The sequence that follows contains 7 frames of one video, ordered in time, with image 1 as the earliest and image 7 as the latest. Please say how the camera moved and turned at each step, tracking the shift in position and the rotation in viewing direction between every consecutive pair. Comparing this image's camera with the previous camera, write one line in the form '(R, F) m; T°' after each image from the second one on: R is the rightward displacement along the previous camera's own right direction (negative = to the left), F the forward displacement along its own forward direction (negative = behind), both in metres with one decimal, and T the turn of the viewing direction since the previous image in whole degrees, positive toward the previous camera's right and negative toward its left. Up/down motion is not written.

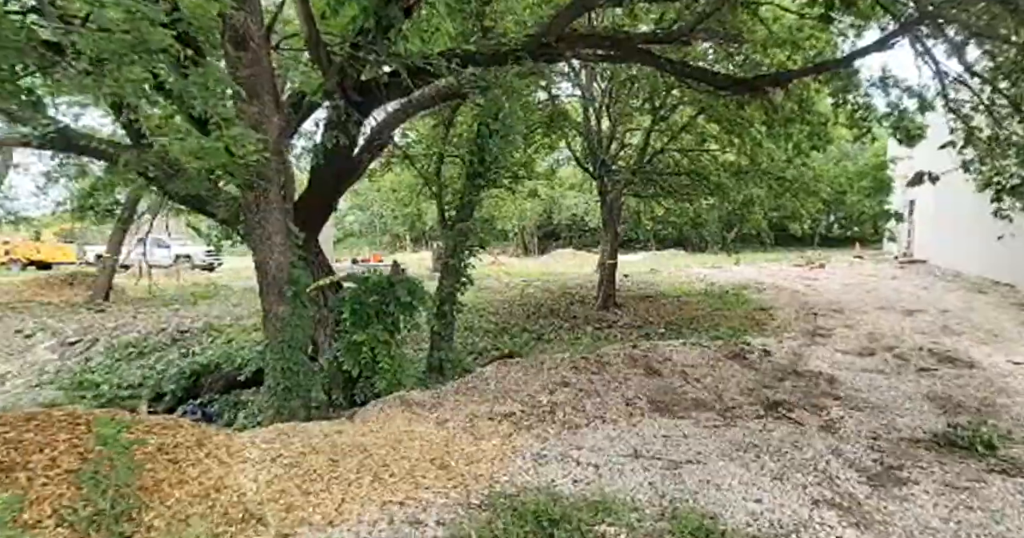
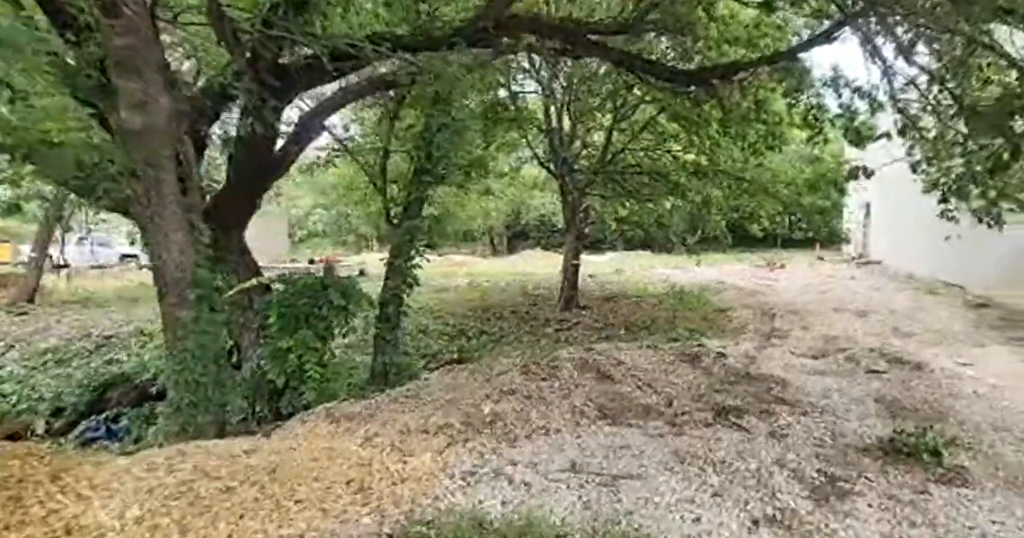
(+0.2, +0.2) m; +3°
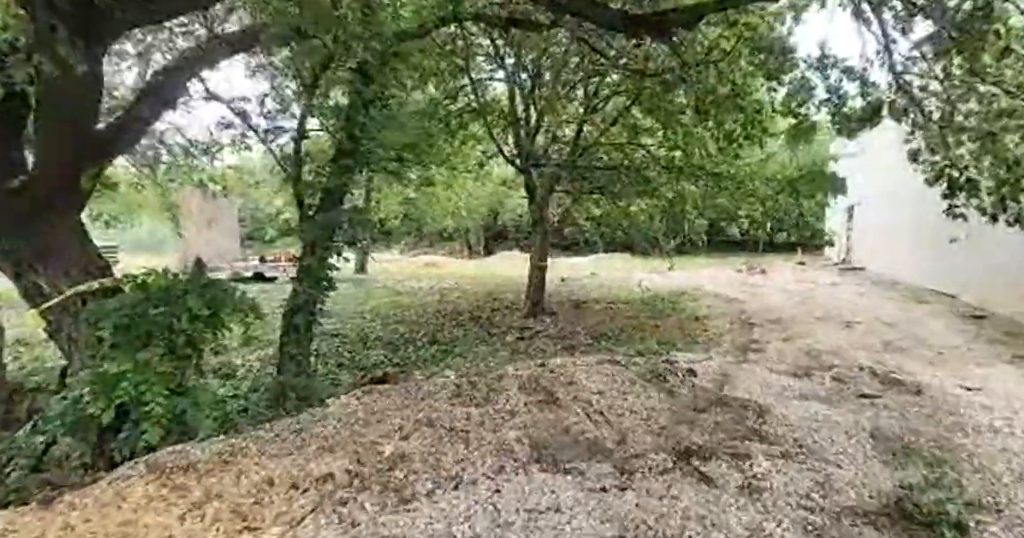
(+0.4, +0.7) m; +2°
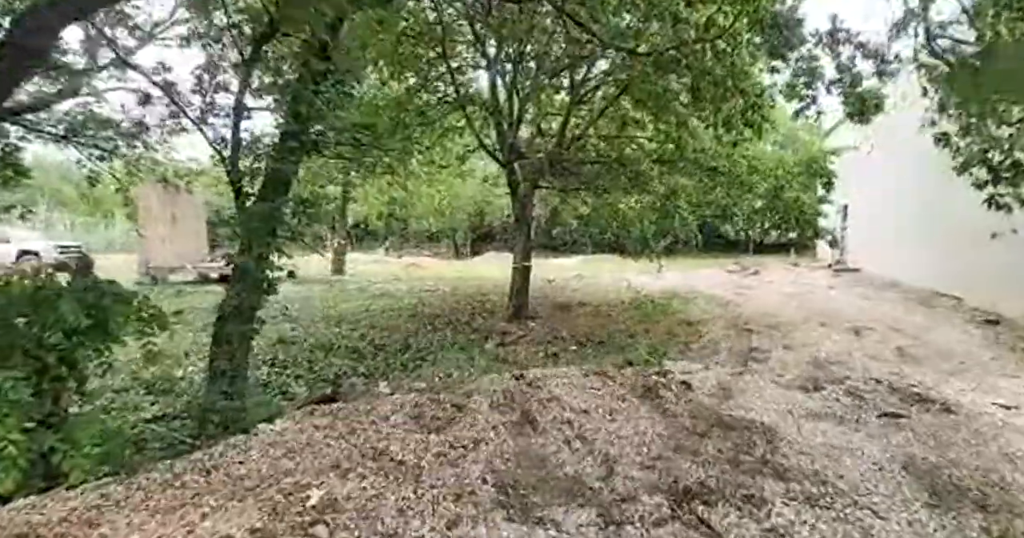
(+0.1, +0.5) m; +1°
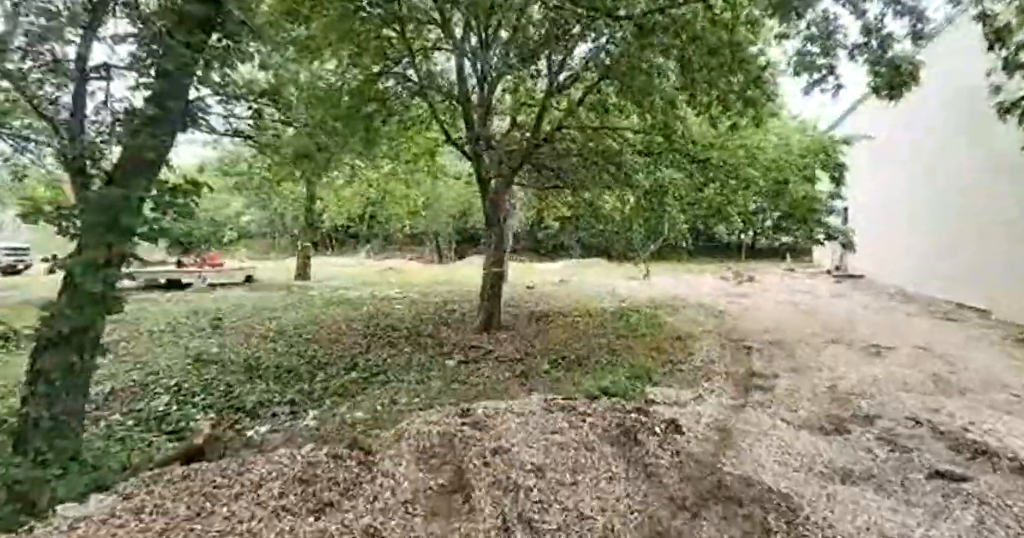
(+0.3, +0.8) m; +1°
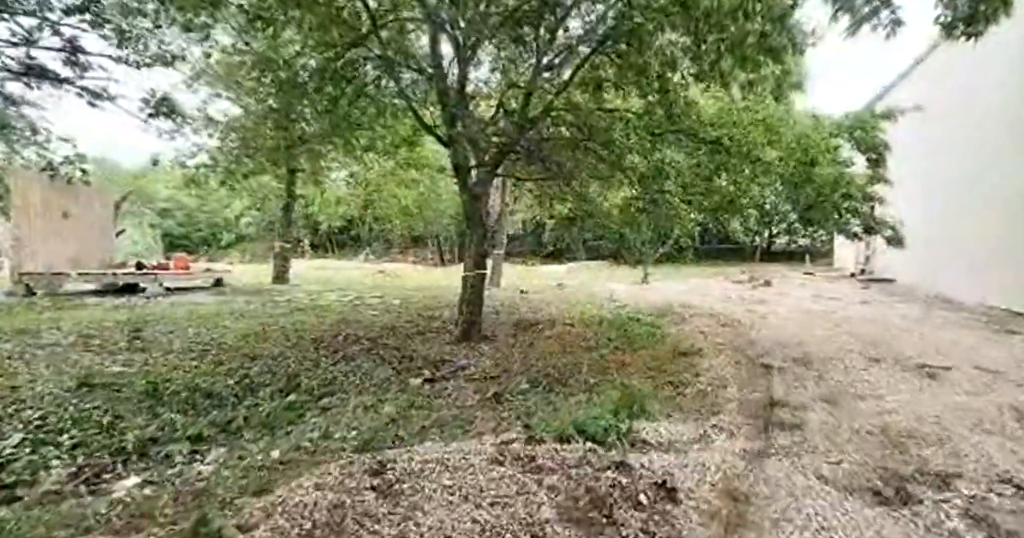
(+0.4, +0.9) m; -1°
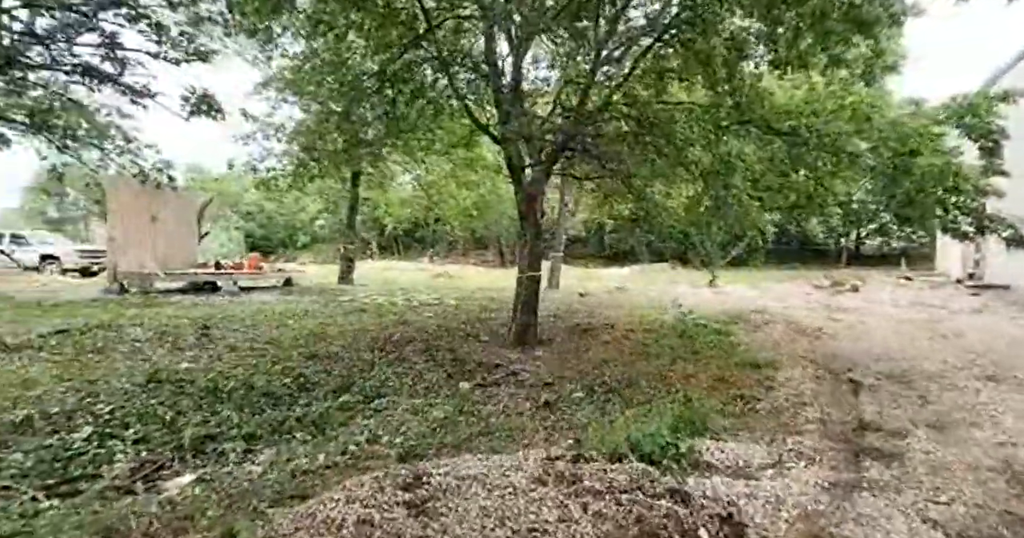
(+0.1, +0.2) m; -7°
